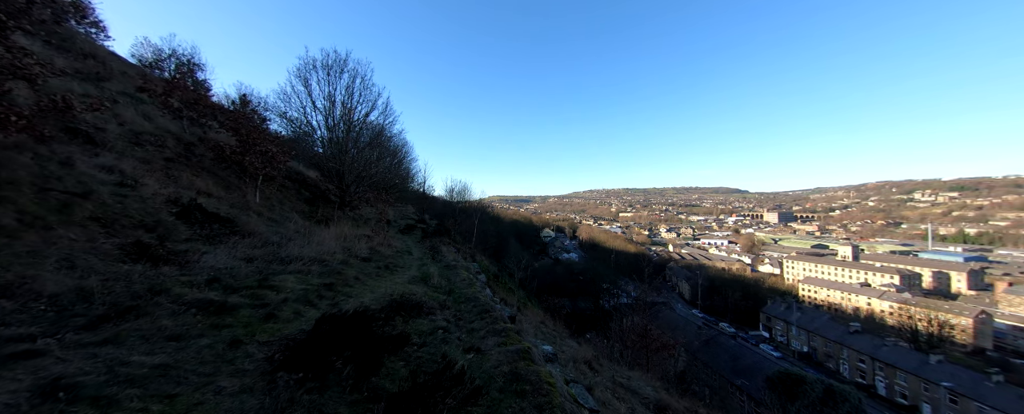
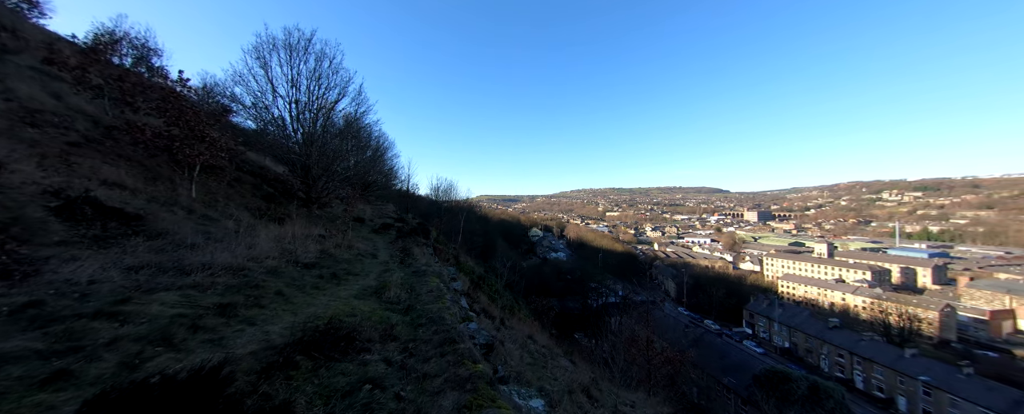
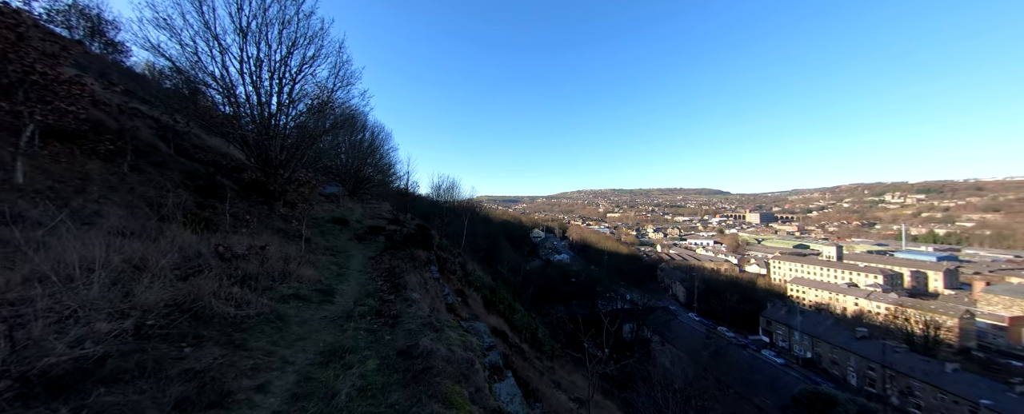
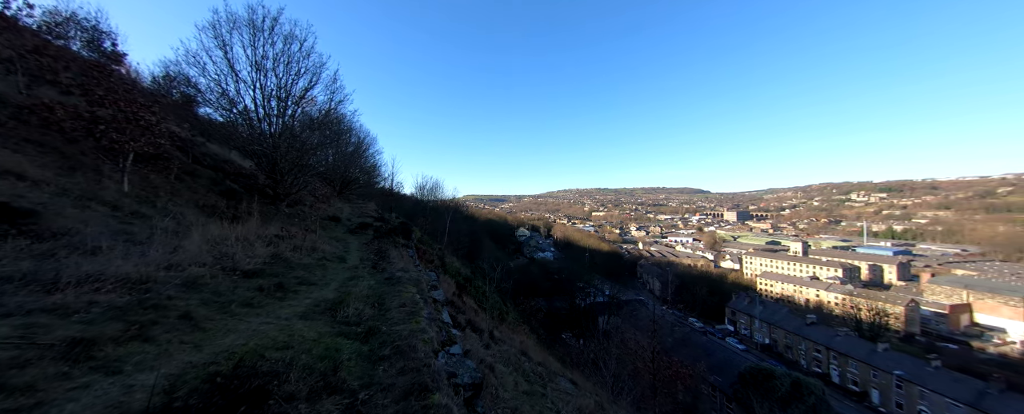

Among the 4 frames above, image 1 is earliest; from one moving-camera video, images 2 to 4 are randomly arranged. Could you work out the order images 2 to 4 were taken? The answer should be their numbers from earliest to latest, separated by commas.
2, 4, 3
